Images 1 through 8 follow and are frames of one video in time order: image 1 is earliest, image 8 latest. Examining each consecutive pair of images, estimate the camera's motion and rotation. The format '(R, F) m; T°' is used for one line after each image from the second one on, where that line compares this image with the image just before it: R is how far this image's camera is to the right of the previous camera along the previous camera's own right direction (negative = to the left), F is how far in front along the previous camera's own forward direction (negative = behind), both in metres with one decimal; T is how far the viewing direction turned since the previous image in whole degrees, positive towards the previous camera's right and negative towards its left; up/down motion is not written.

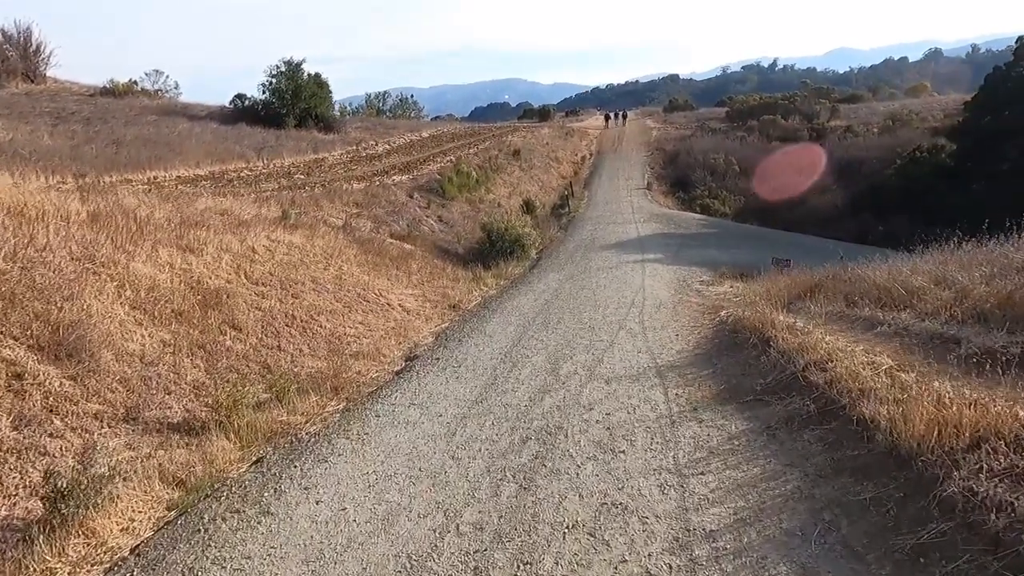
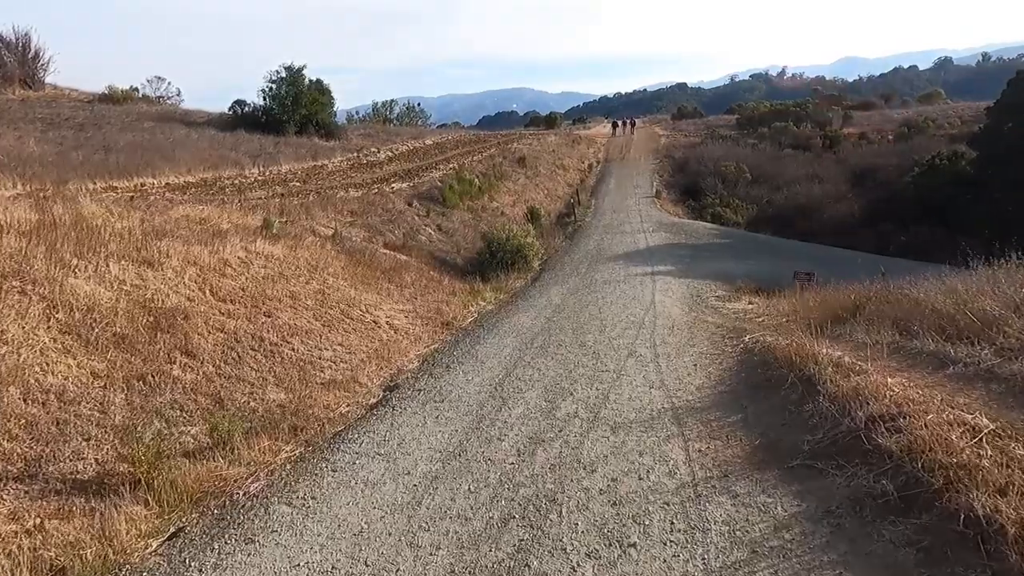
(+0.2, +1.1) m; -1°
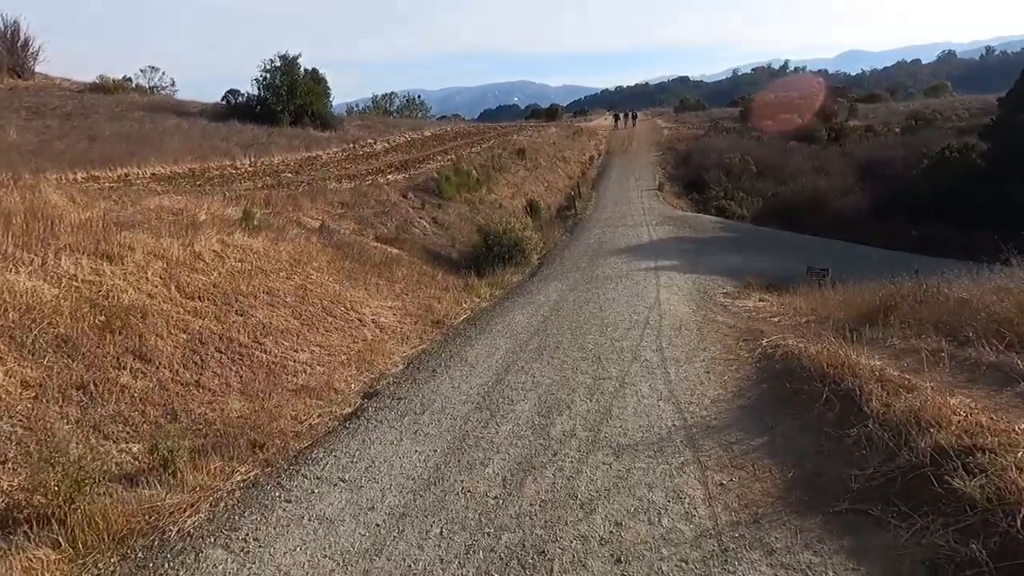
(+0.1, +0.8) m; 0°
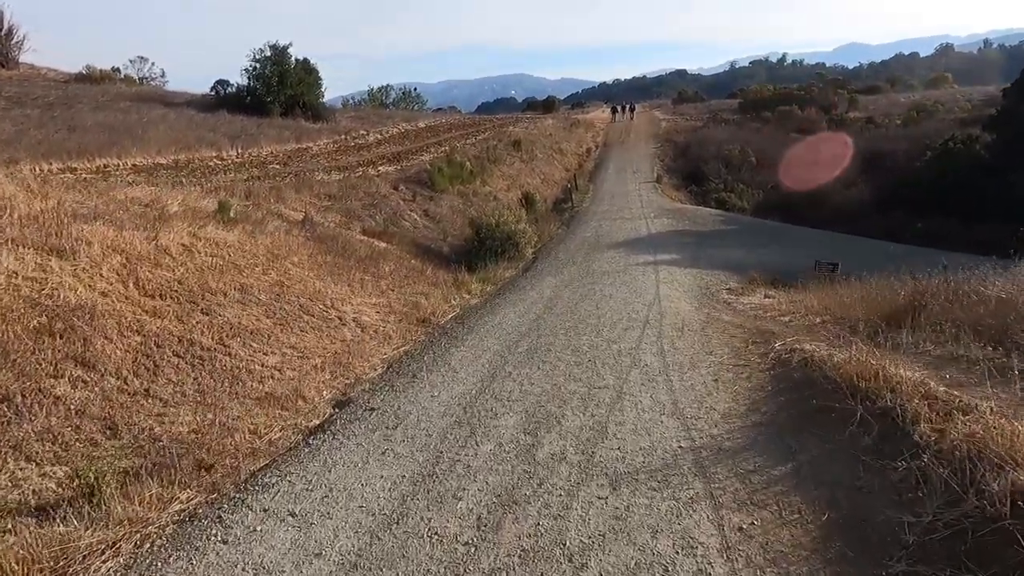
(+0.1, +0.7) m; 0°
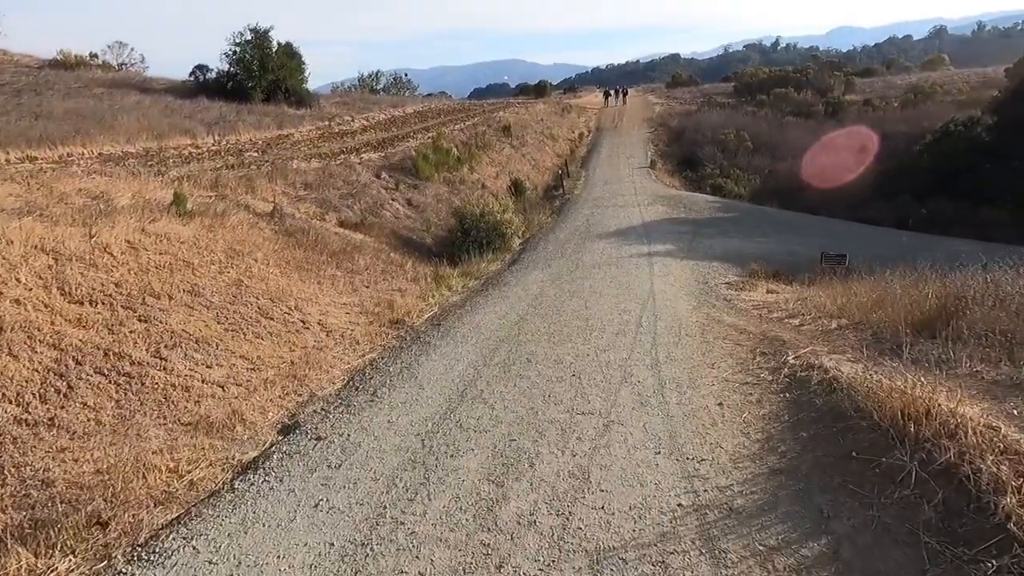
(+0.2, +0.9) m; 0°
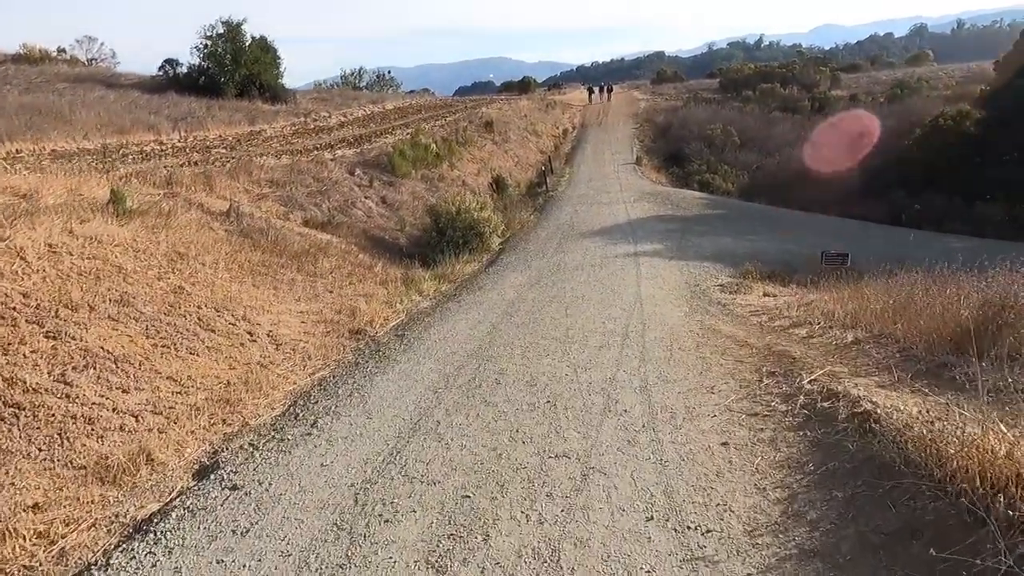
(+0.2, +1.0) m; +1°
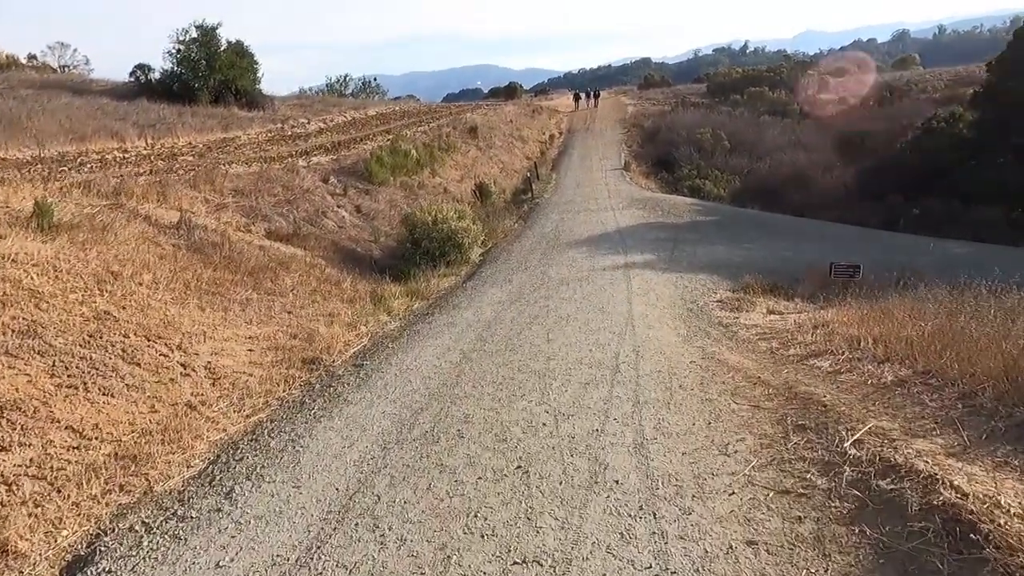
(+0.2, +1.1) m; +1°
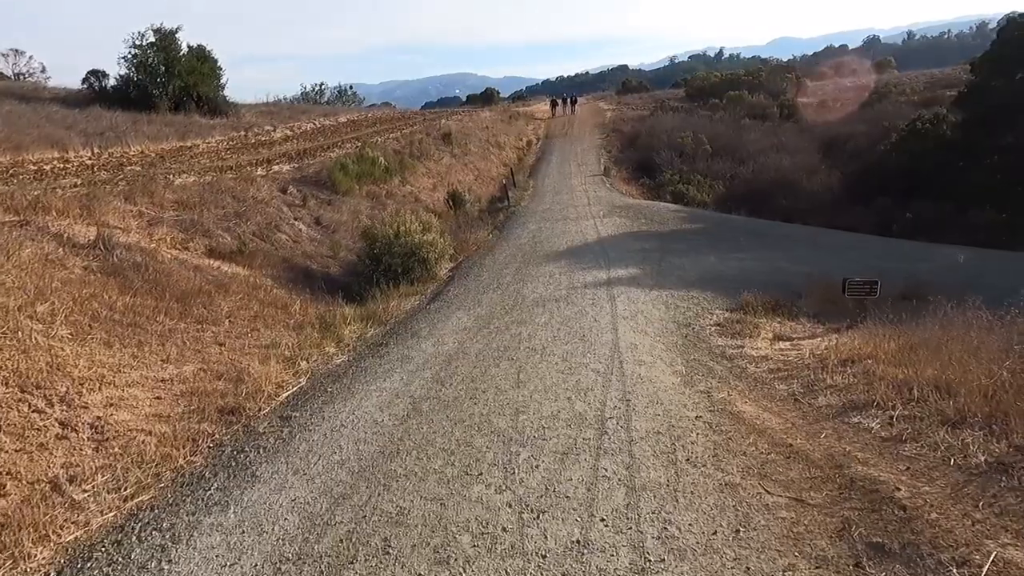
(+0.2, +1.4) m; +2°
